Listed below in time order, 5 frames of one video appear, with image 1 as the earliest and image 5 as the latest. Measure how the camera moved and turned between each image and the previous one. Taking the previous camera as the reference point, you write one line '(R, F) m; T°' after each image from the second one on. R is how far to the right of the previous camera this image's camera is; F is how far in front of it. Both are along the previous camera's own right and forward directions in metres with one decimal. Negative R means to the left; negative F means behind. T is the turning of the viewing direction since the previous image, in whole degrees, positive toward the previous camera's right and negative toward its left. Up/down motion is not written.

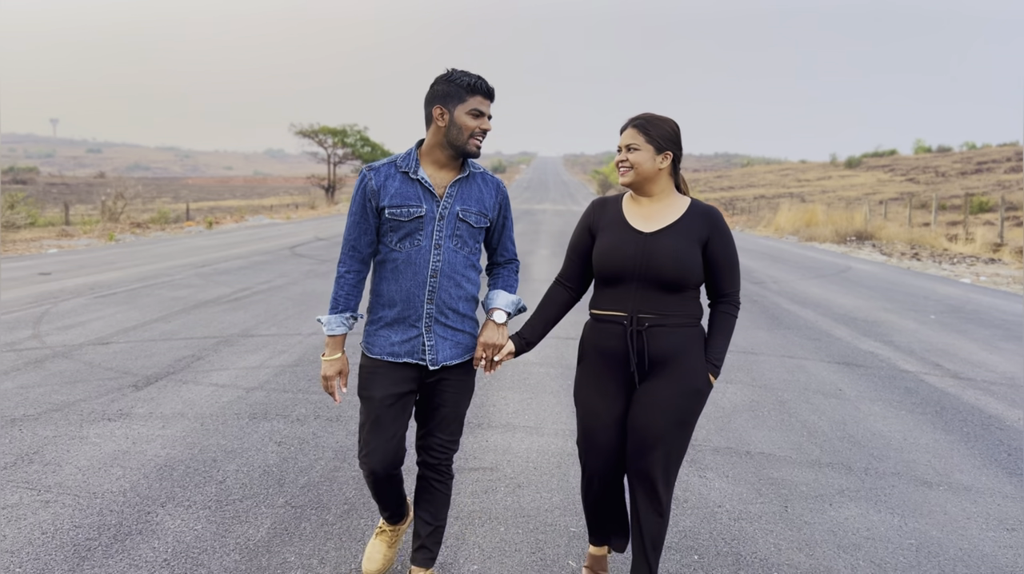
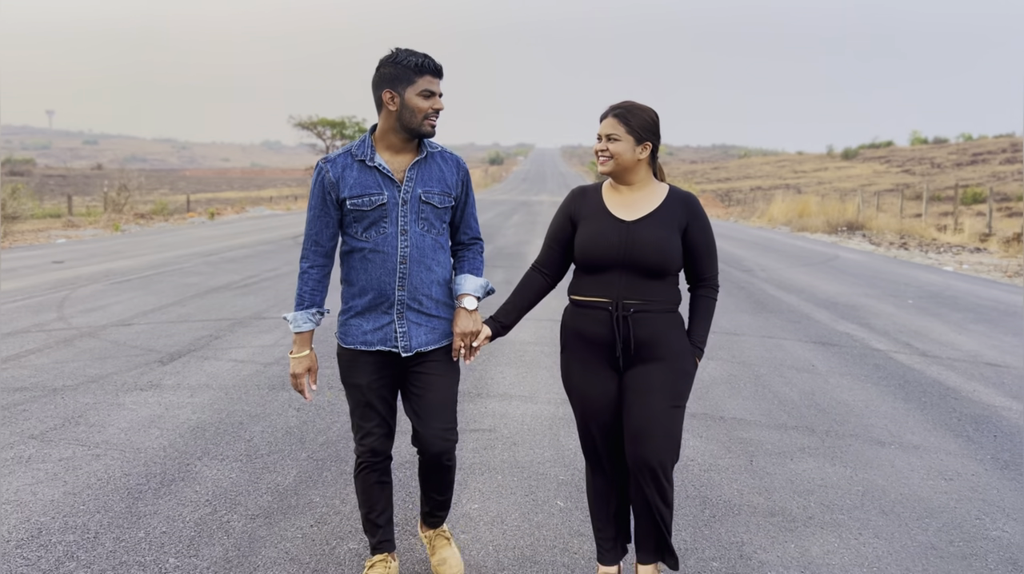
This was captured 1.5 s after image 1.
(0.0, -0.5) m; 0°
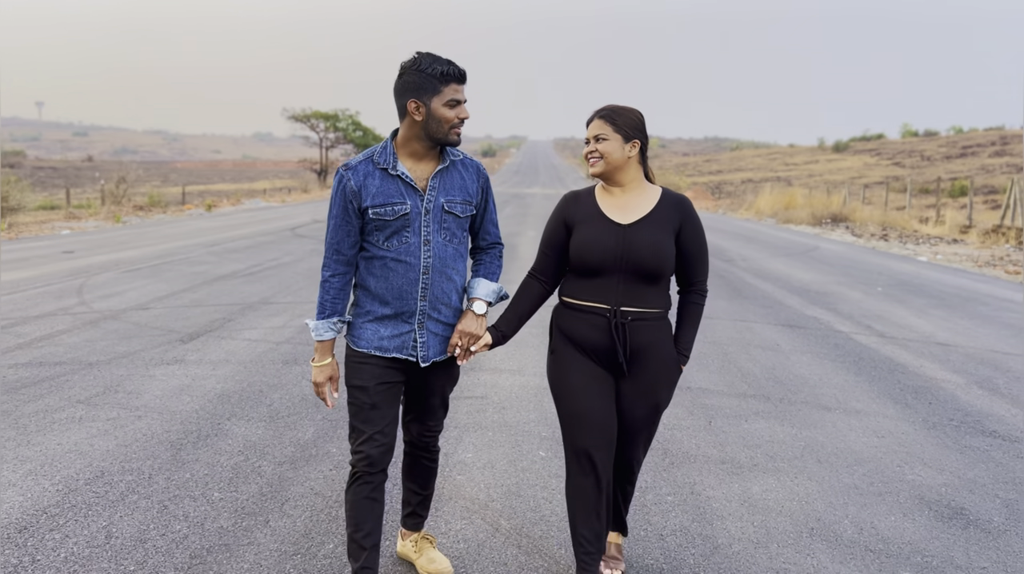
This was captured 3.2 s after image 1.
(0.0, -0.6) m; +1°
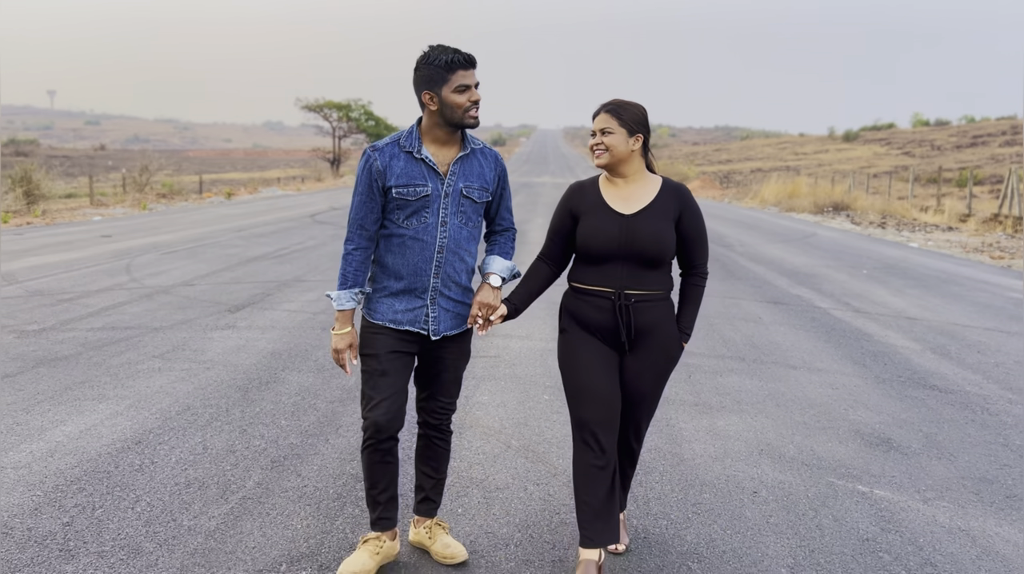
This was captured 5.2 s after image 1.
(0.0, -0.8) m; -1°
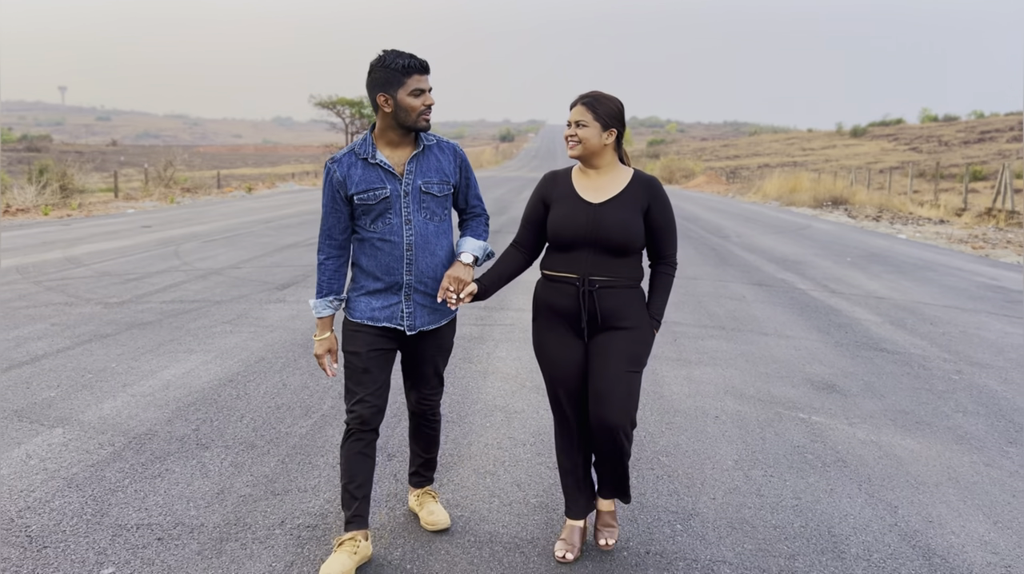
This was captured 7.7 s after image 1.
(0.0, -1.0) m; -1°
